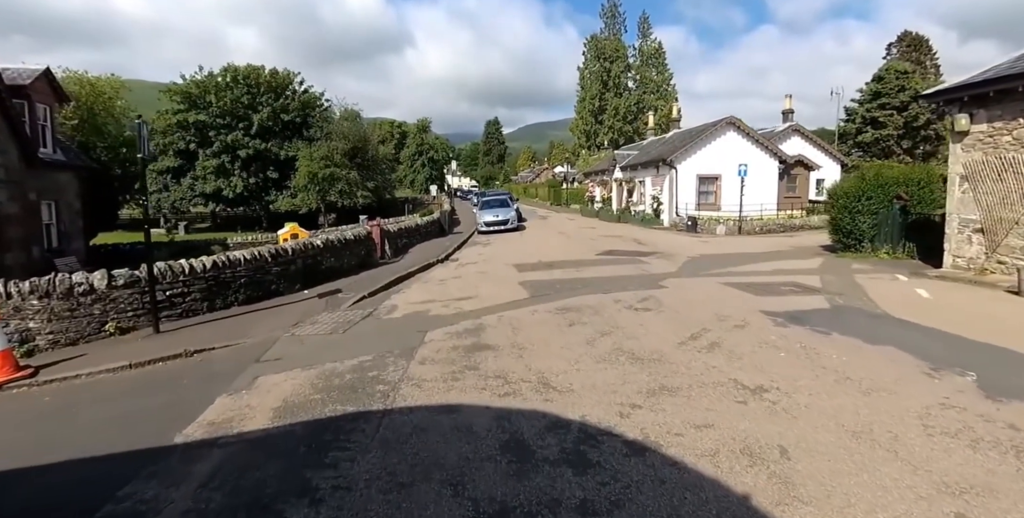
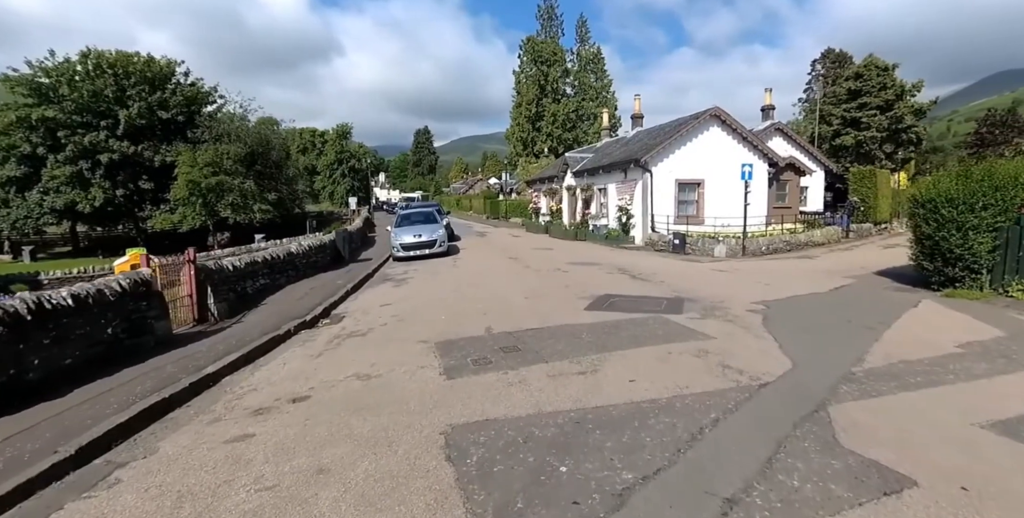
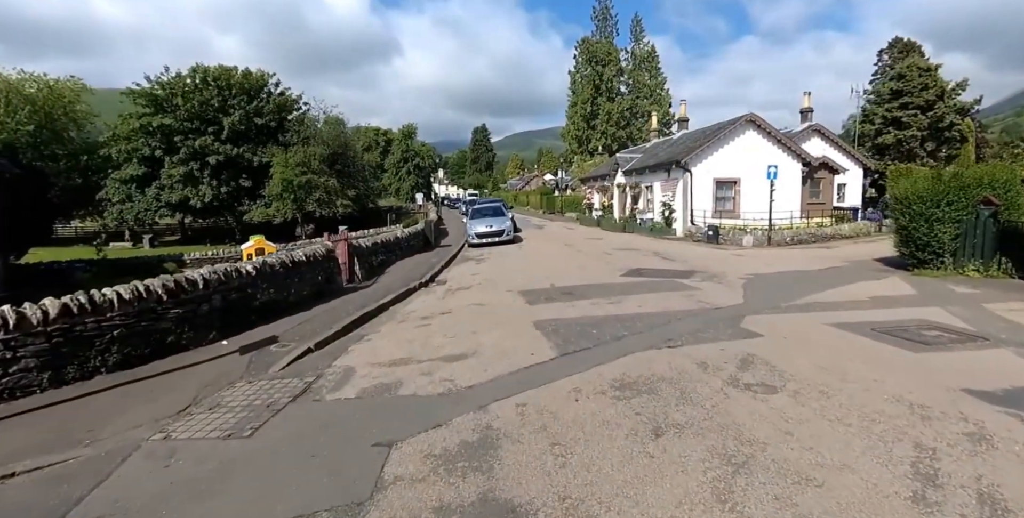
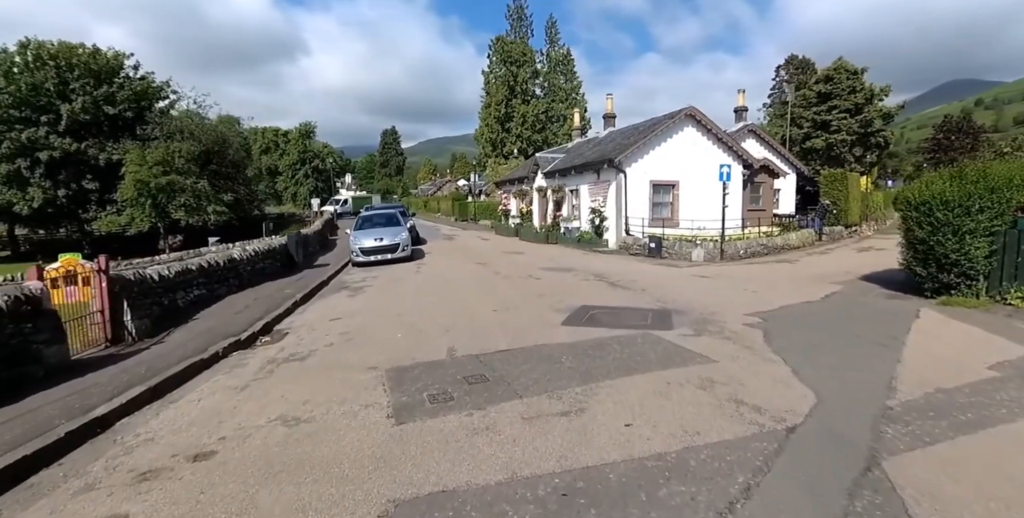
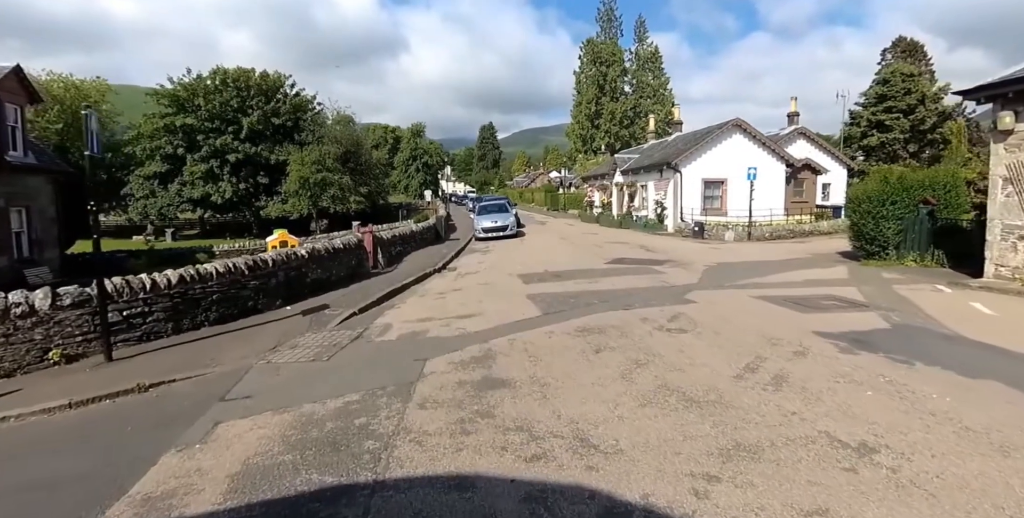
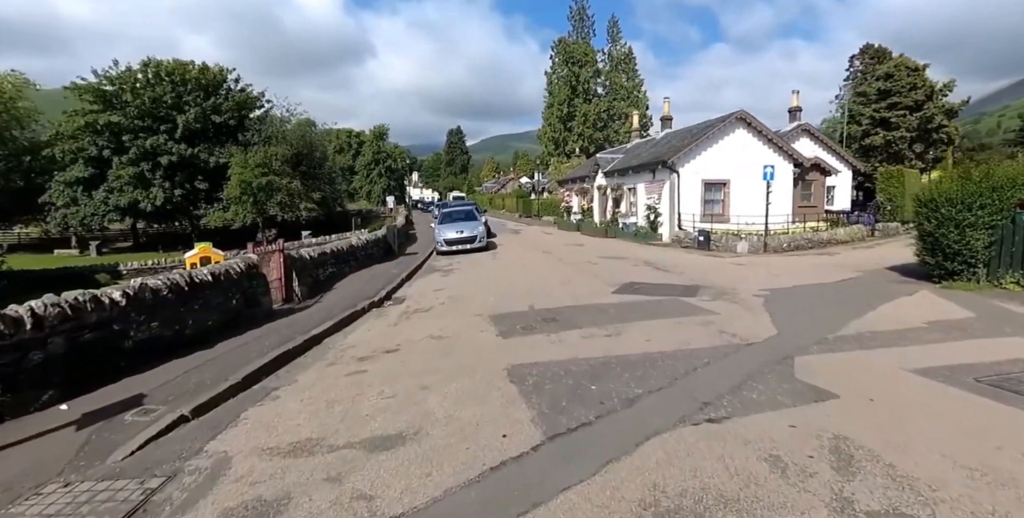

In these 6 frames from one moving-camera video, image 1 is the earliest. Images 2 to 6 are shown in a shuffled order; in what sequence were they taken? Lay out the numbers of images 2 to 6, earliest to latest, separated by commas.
5, 3, 6, 2, 4
